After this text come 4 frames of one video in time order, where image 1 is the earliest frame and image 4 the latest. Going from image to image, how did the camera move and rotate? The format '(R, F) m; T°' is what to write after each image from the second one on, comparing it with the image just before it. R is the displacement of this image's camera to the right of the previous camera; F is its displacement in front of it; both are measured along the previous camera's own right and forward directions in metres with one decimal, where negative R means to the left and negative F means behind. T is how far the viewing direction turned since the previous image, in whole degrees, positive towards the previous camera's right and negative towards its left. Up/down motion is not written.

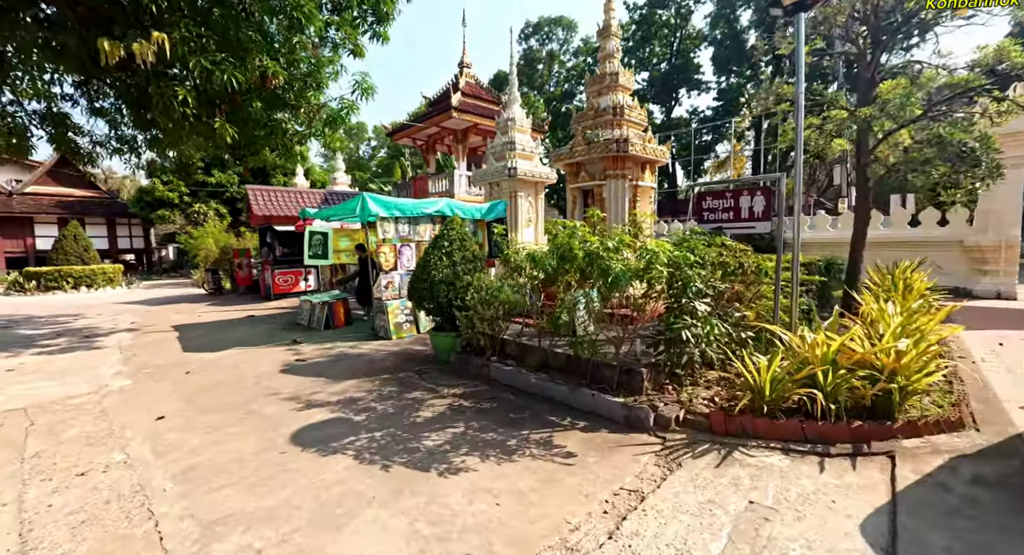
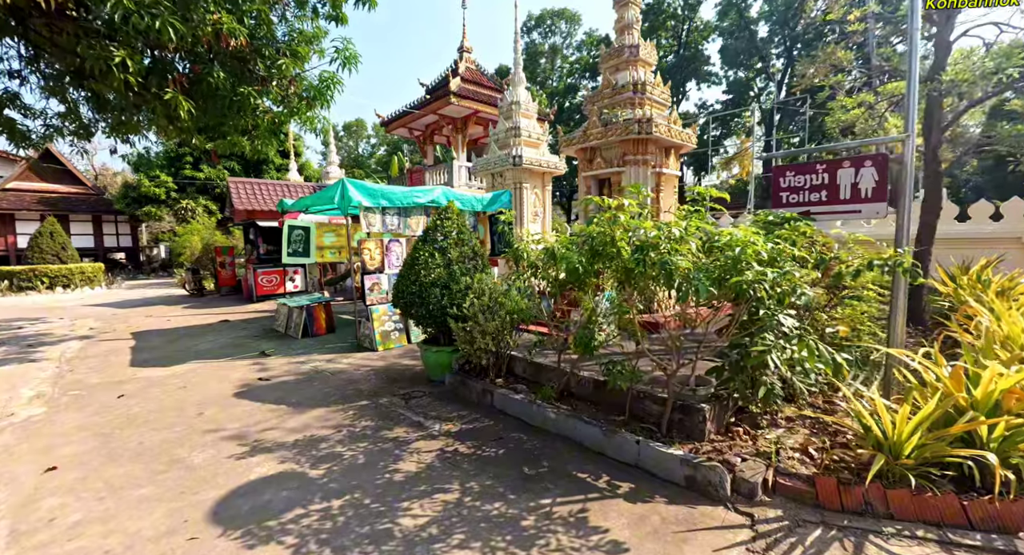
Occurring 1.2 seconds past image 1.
(-0.1, +1.0) m; 0°
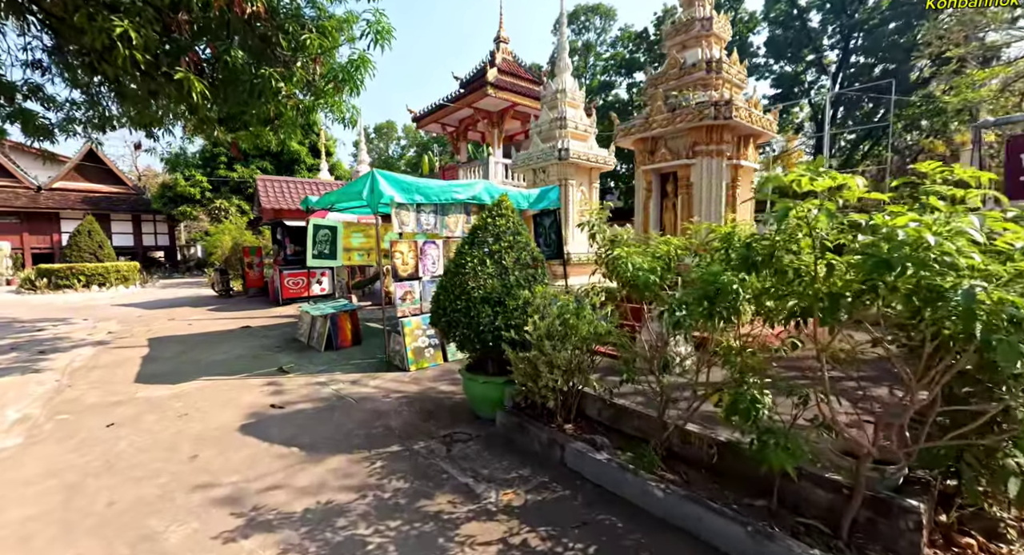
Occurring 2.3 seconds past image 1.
(-0.3, +0.8) m; -3°
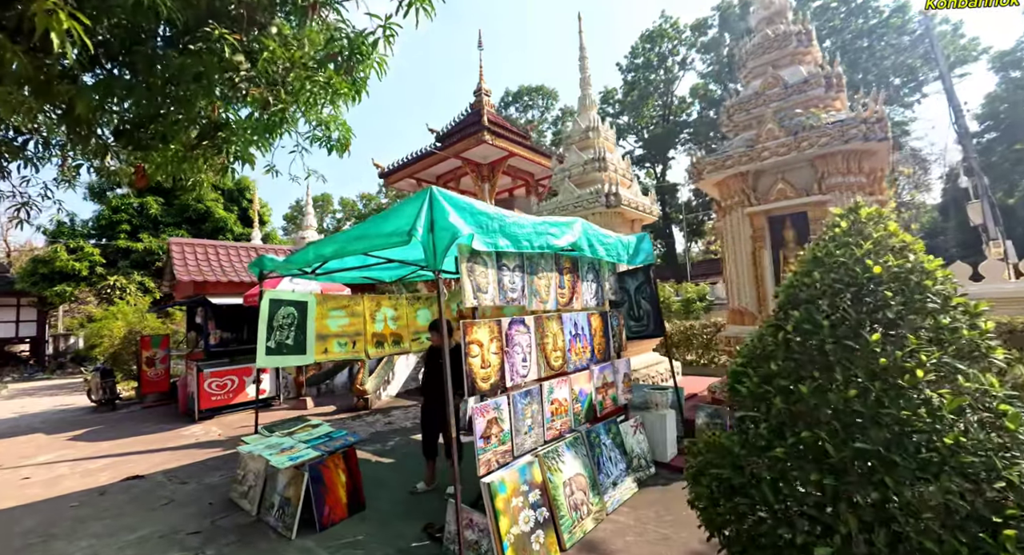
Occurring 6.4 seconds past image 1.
(-1.4, +2.3) m; +9°
